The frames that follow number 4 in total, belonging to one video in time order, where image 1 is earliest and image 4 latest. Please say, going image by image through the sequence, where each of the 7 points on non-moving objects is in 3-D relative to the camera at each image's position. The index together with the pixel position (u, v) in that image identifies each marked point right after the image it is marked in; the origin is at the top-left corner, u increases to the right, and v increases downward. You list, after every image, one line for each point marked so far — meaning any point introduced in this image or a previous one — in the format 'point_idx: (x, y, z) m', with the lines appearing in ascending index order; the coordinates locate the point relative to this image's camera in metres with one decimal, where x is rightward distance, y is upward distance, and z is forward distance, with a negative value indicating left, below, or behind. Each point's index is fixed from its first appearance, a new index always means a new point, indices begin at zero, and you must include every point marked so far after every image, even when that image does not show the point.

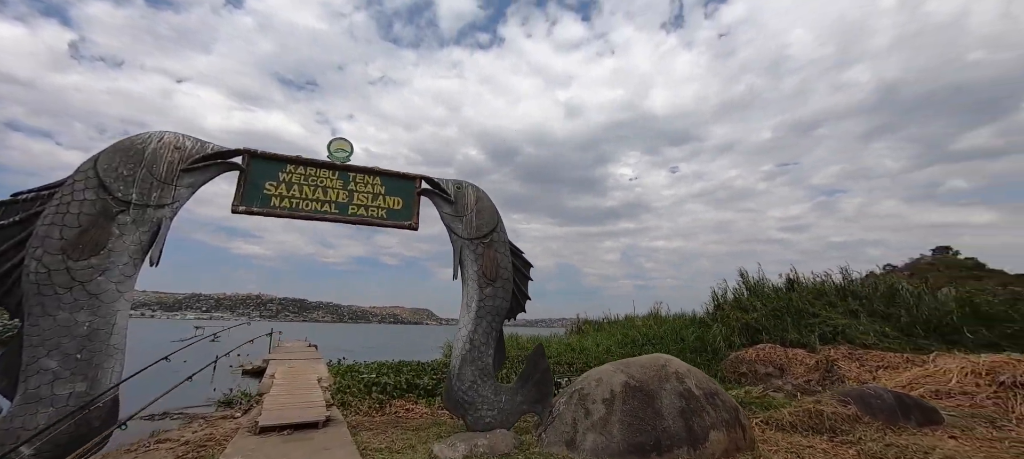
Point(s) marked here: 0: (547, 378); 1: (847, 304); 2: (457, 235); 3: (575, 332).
0: (+0.3, -1.4, +3.3) m
1: (+8.9, -2.0, +9.6) m
2: (-0.5, 0.0, +3.3) m
3: (+2.5, -4.1, +14.5) m
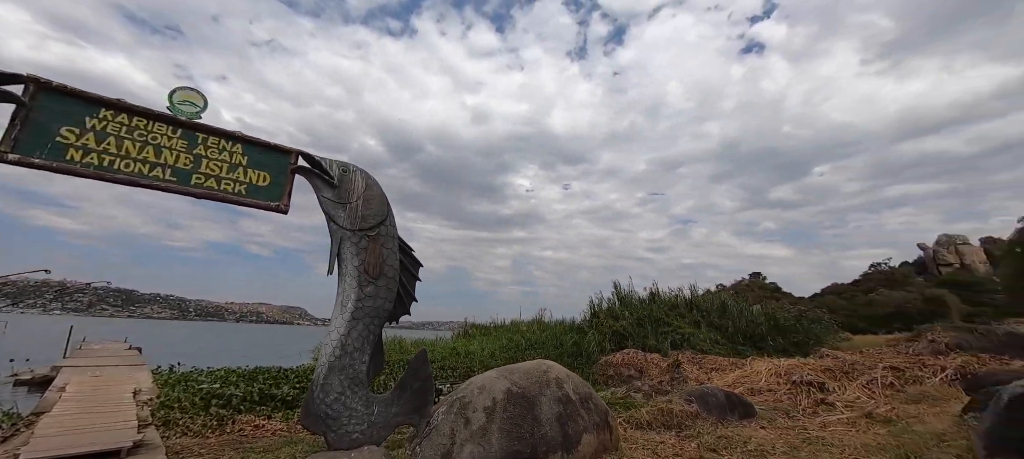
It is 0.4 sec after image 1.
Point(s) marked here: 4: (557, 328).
0: (-0.7, -1.3, +3.1) m
1: (+5.7, -2.7, +11.5) m
2: (-1.4, +0.1, +2.9) m
3: (-2.0, -4.2, +14.4) m
4: (+1.5, -3.2, +11.8) m
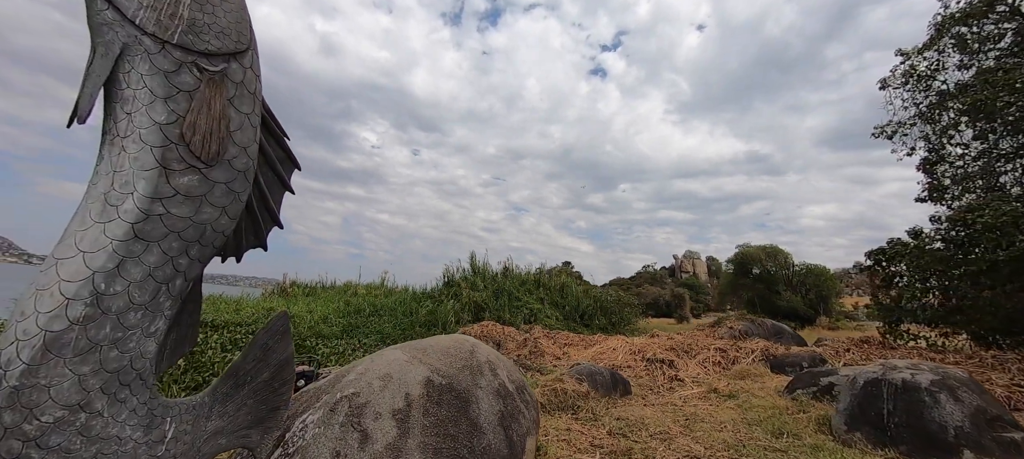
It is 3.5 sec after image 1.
0: (-1.1, -0.7, +1.7) m
1: (+0.9, -2.1, +12.1) m
2: (-1.3, +0.7, +1.2) m
3: (-7.4, -2.1, +11.5) m
4: (-3.1, -1.9, +10.6) m
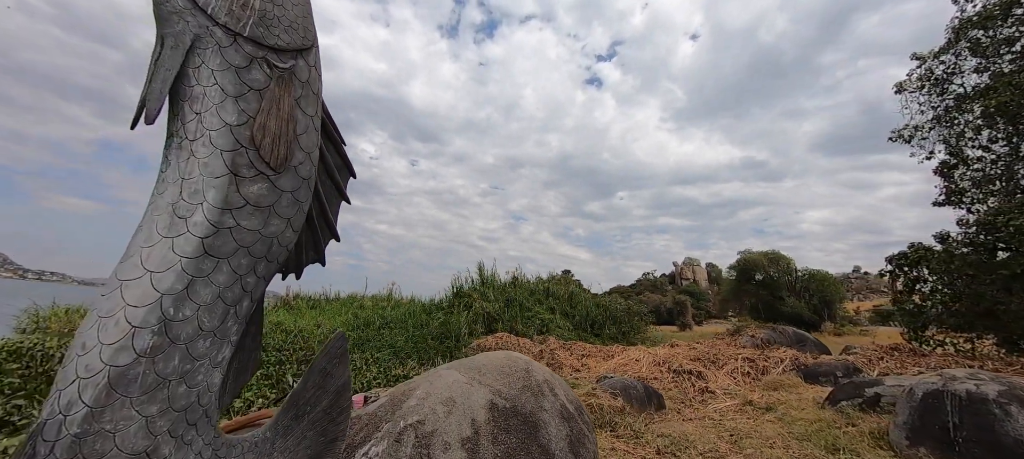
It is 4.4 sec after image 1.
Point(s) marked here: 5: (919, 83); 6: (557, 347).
0: (-0.7, -0.8, +1.6) m
1: (+1.2, -2.4, +11.9) m
2: (-1.0, +0.7, +1.1) m
3: (-7.1, -2.4, +11.2) m
4: (-2.8, -2.2, +10.4) m
5: (+7.6, +2.7, +6.8) m
6: (+0.9, -2.6, +7.9) m
